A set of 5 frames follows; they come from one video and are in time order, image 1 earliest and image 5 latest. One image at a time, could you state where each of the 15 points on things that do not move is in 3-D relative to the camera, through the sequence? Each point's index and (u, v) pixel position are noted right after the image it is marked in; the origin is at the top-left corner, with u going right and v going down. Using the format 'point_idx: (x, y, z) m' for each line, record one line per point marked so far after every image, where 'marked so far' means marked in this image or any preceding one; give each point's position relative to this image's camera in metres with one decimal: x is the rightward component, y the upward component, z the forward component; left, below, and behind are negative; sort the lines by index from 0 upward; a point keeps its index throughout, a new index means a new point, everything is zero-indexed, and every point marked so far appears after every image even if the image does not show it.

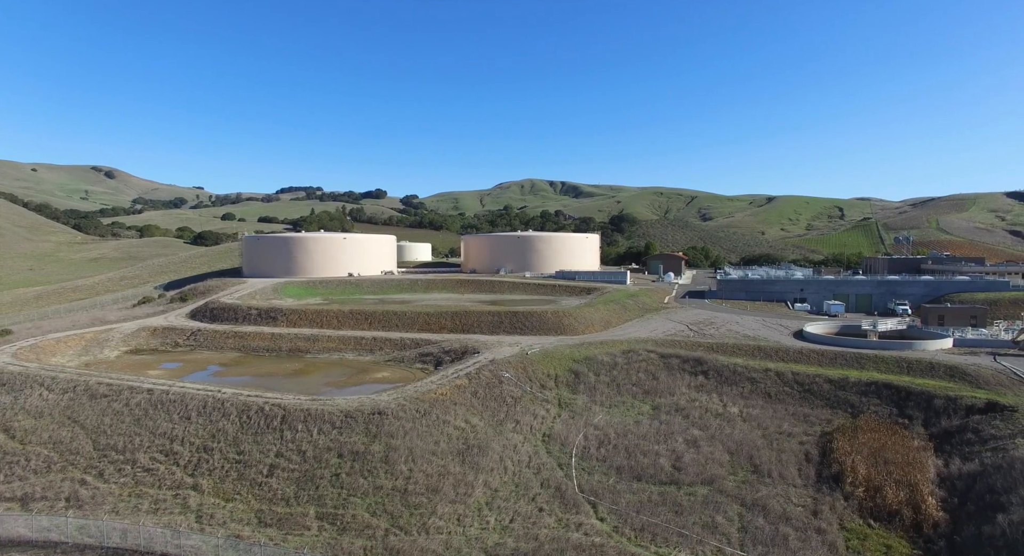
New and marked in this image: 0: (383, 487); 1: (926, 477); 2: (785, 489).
0: (-3.3, -5.5, +16.1) m
1: (+11.0, -5.3, +15.9) m
2: (+7.5, -5.8, +16.4) m
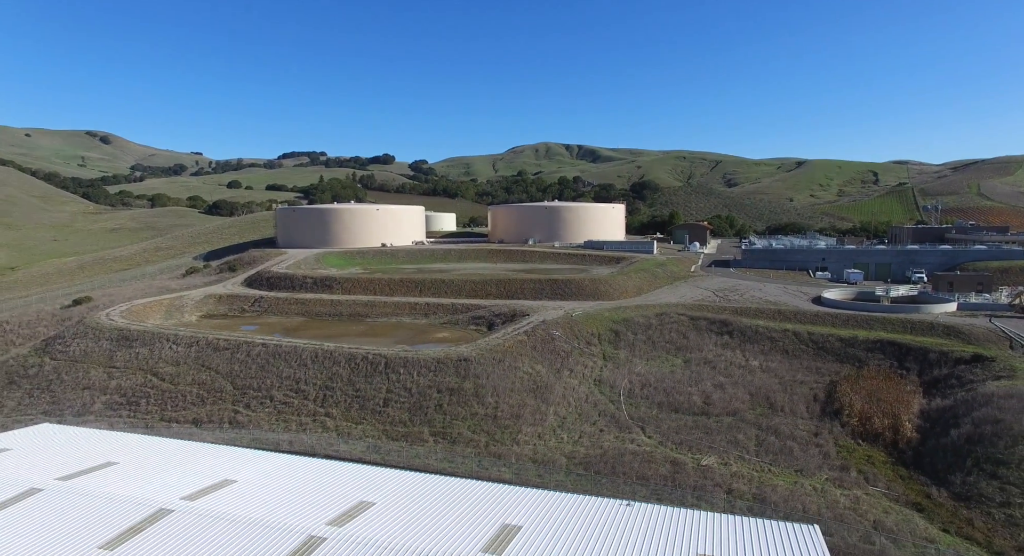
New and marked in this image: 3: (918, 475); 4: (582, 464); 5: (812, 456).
0: (-1.1, -4.6, +20.7) m
1: (+13.2, -4.4, +19.9) m
2: (+9.7, -4.9, +20.6) m
3: (+11.4, -5.5, +16.9) m
4: (+2.0, -5.3, +17.2) m
5: (+9.0, -5.3, +18.0) m
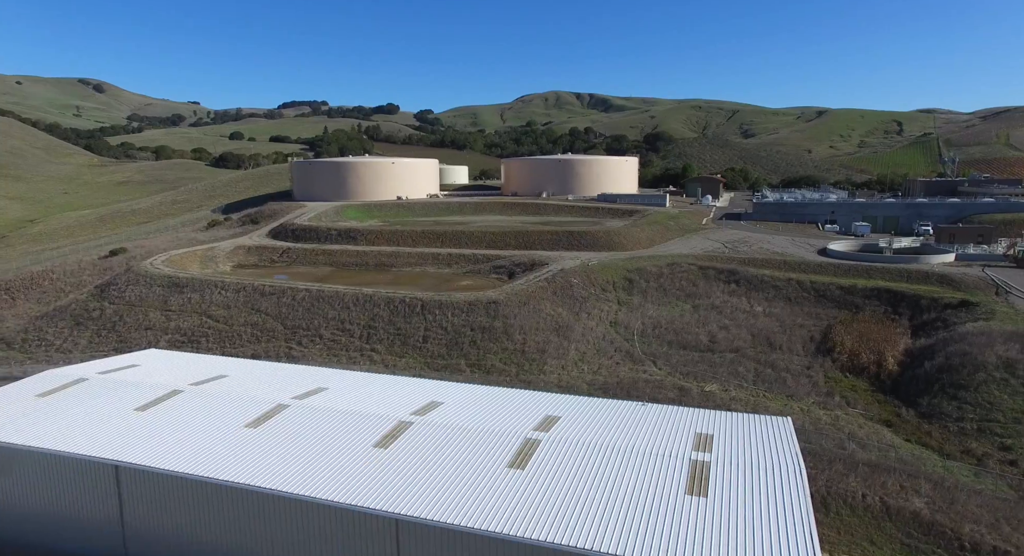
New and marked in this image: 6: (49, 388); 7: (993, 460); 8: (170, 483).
0: (-0.1, -2.7, +23.4) m
1: (+14.2, -2.6, +22.3) m
2: (+10.7, -3.0, +23.1) m
3: (+12.3, -3.9, +19.4) m
4: (+2.9, -3.7, +19.9) m
5: (+9.9, -3.6, +20.5) m
6: (-10.3, -2.4, +13.5) m
7: (+12.3, -4.7, +15.5) m
8: (-5.8, -3.4, +10.1) m
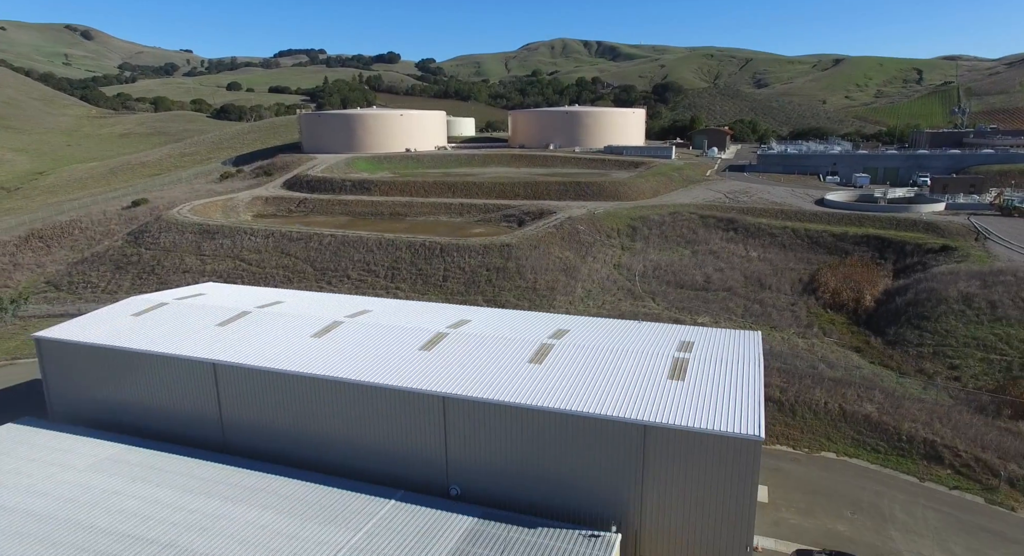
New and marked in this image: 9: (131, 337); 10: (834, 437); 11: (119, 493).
0: (+0.4, -0.3, +25.8) m
1: (+14.7, -0.4, +24.6) m
2: (+11.2, -0.7, +25.4) m
3: (+12.8, -1.9, +21.8) m
4: (+3.4, -1.6, +22.3) m
5: (+10.4, -1.5, +22.9) m
6: (-9.8, -0.8, +16.0) m
7: (+12.7, -3.0, +17.9) m
8: (-5.4, -2.1, +12.6) m
9: (-9.0, -1.4, +14.2) m
10: (+8.3, -4.1, +15.6) m
11: (-7.2, -4.0, +11.1) m
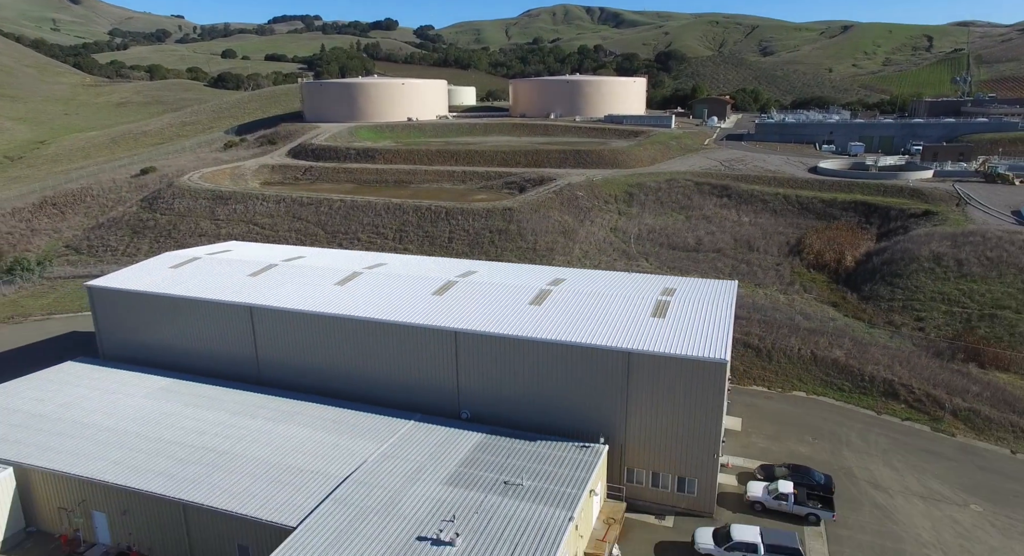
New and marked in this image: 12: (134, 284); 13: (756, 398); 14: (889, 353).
0: (+0.5, +1.4, +27.3) m
1: (+14.8, +1.3, +26.1) m
2: (+11.3, +1.0, +26.9) m
3: (+12.9, -0.4, +23.4) m
4: (+3.5, 0.0, +23.9) m
5: (+10.5, +0.1, +24.5) m
6: (-9.8, +0.5, +17.6) m
7: (+12.8, -1.6, +19.6) m
8: (-5.3, -0.9, +14.2) m
9: (-8.9, -0.2, +15.8) m
10: (+8.4, -2.9, +17.3) m
11: (-7.1, -2.9, +12.8) m
12: (-10.1, -0.2, +16.1) m
13: (+6.7, -3.3, +16.6) m
14: (+11.2, -2.2, +17.9) m
